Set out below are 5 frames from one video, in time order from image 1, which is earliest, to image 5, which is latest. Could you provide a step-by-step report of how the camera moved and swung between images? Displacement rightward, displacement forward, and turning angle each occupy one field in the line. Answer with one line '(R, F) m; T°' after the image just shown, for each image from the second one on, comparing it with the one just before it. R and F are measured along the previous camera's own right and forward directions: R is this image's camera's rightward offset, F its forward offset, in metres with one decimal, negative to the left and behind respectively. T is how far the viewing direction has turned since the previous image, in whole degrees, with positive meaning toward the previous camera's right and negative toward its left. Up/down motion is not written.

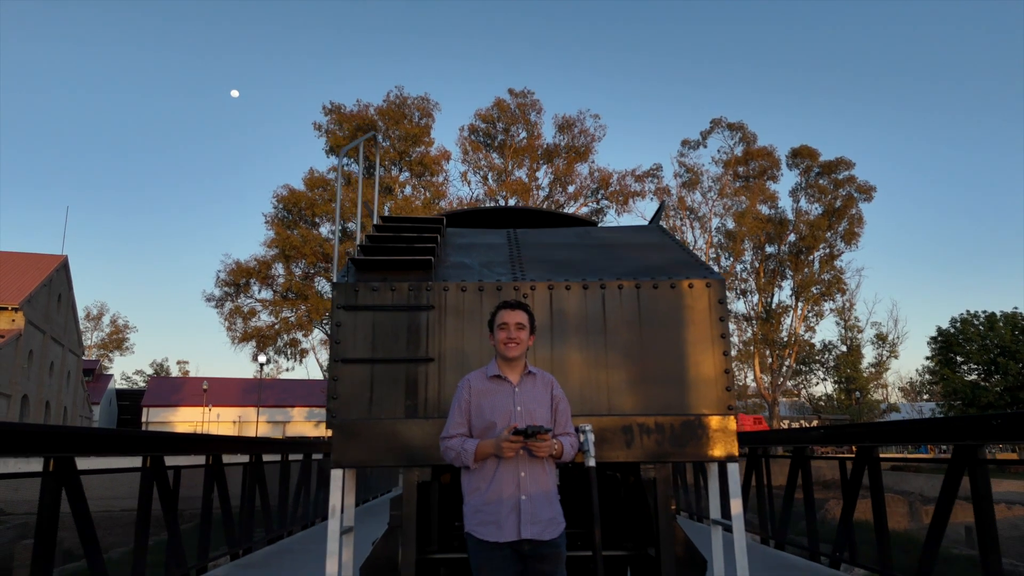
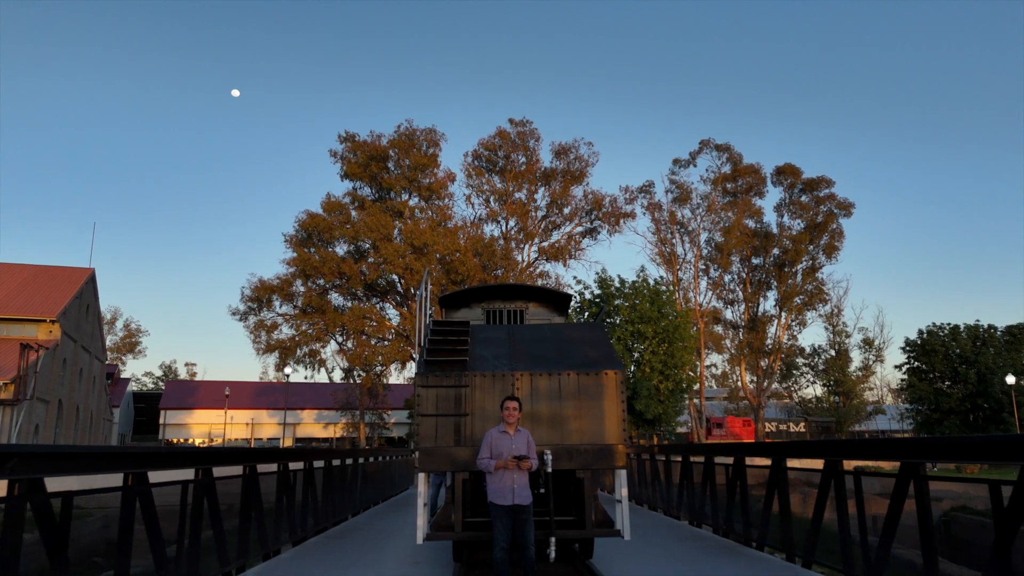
(0.0, -2.6) m; 0°
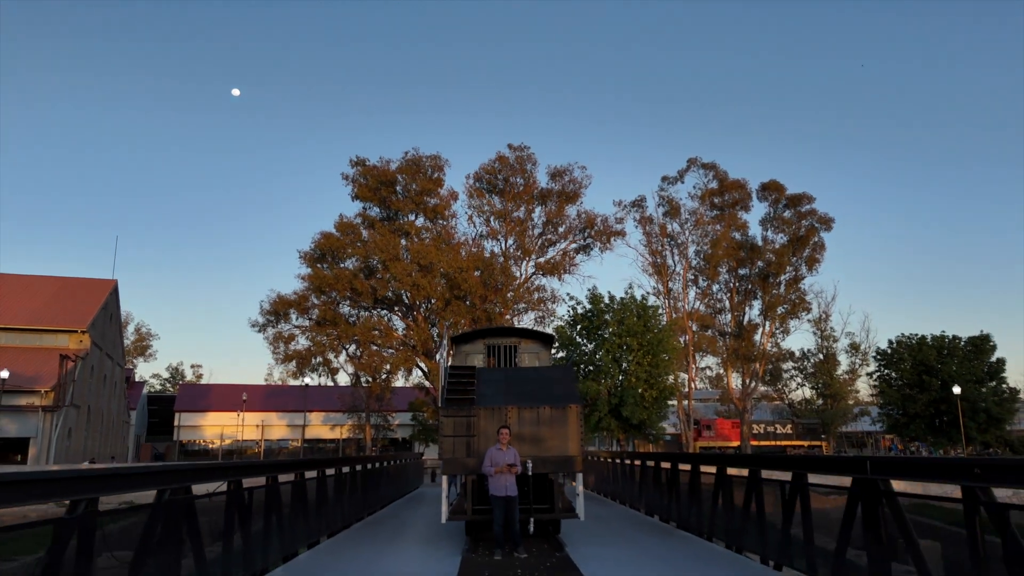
(+0.1, -2.5) m; 0°
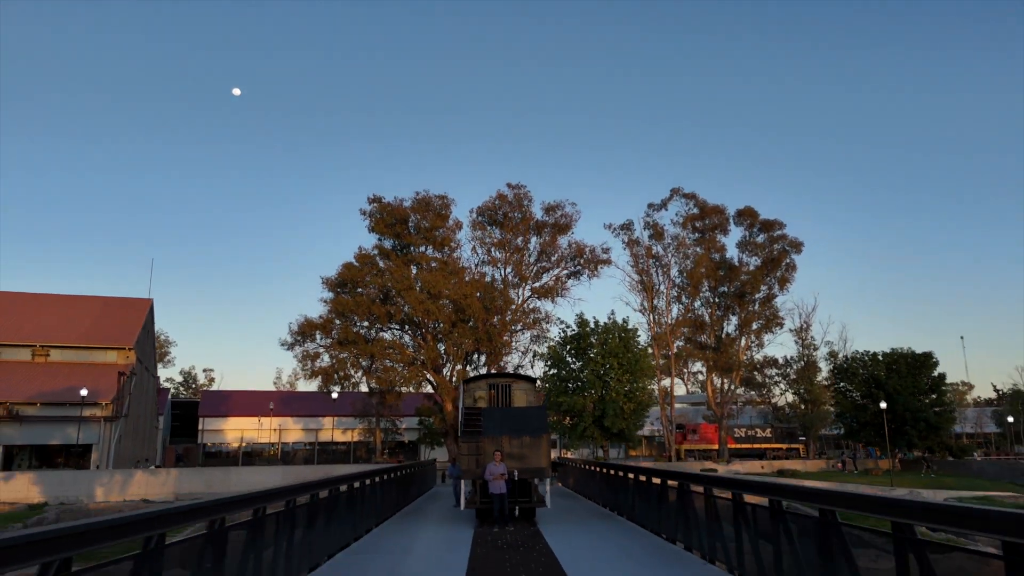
(+0.1, -4.6) m; 0°
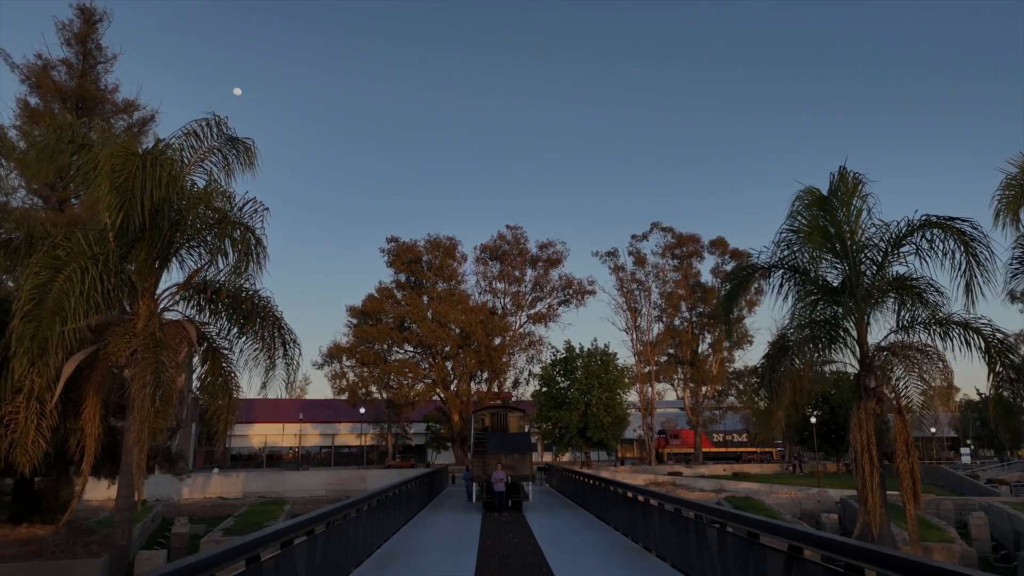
(+0.2, -6.5) m; 0°
